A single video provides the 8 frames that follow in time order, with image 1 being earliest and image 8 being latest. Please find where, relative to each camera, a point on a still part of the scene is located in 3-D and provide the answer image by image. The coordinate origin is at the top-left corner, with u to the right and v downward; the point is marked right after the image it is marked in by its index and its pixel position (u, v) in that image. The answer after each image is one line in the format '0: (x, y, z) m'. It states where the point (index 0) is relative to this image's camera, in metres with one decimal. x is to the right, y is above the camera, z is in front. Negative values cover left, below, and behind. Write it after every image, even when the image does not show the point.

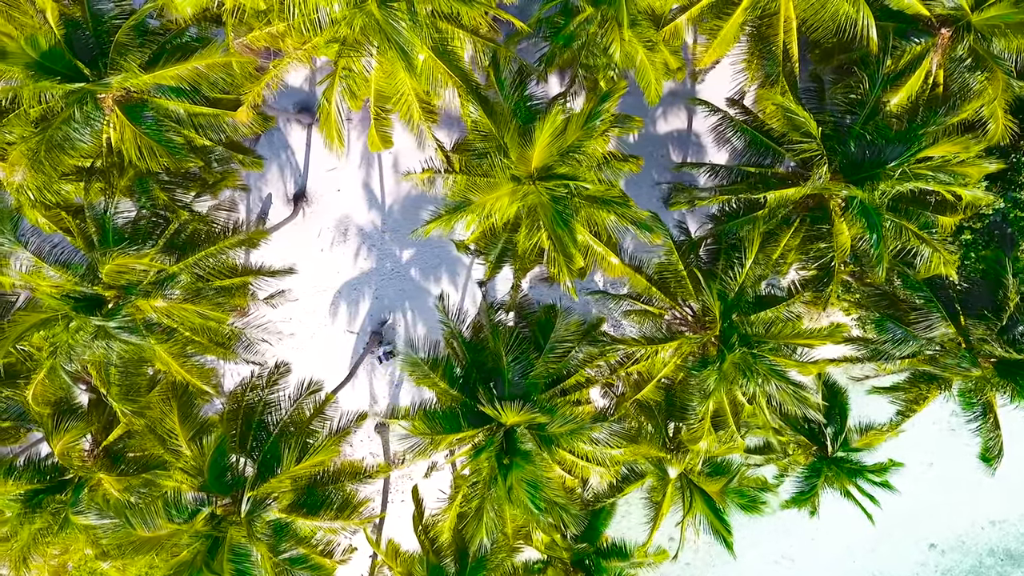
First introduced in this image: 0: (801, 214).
0: (+3.1, +0.8, +8.4) m
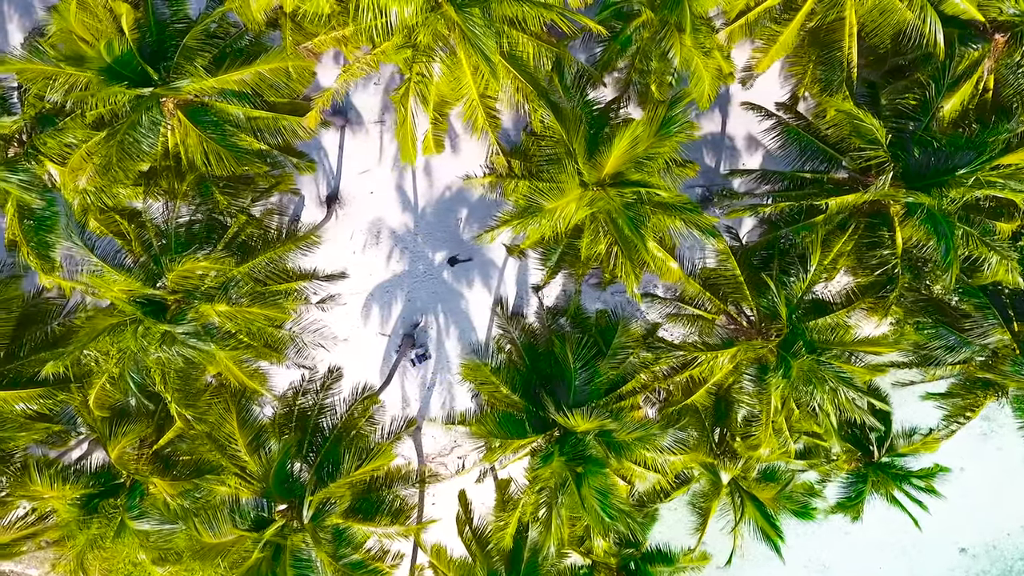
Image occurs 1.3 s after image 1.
0: (+3.7, +0.7, +8.3) m
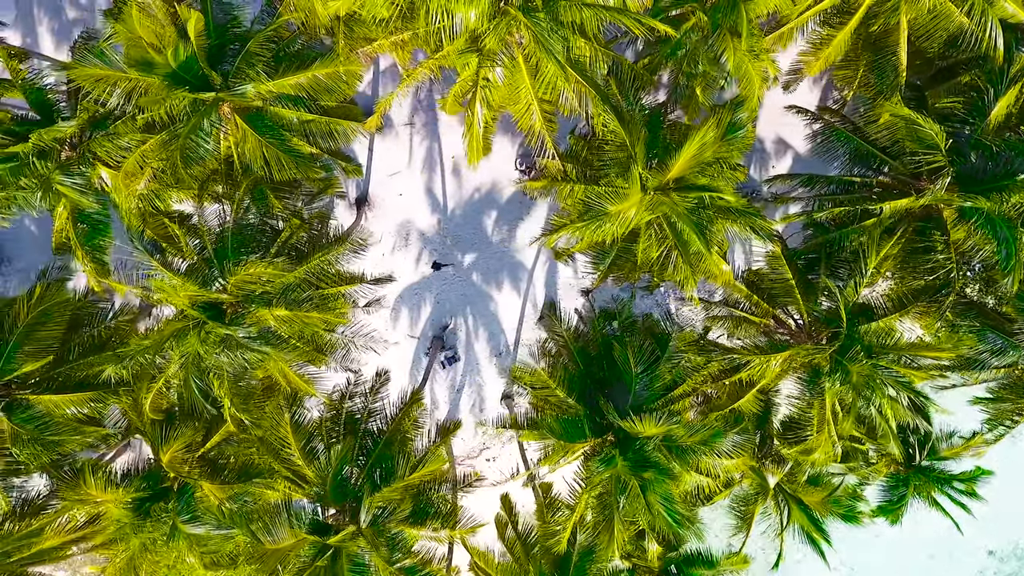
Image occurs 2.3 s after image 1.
0: (+4.3, +0.7, +8.3) m
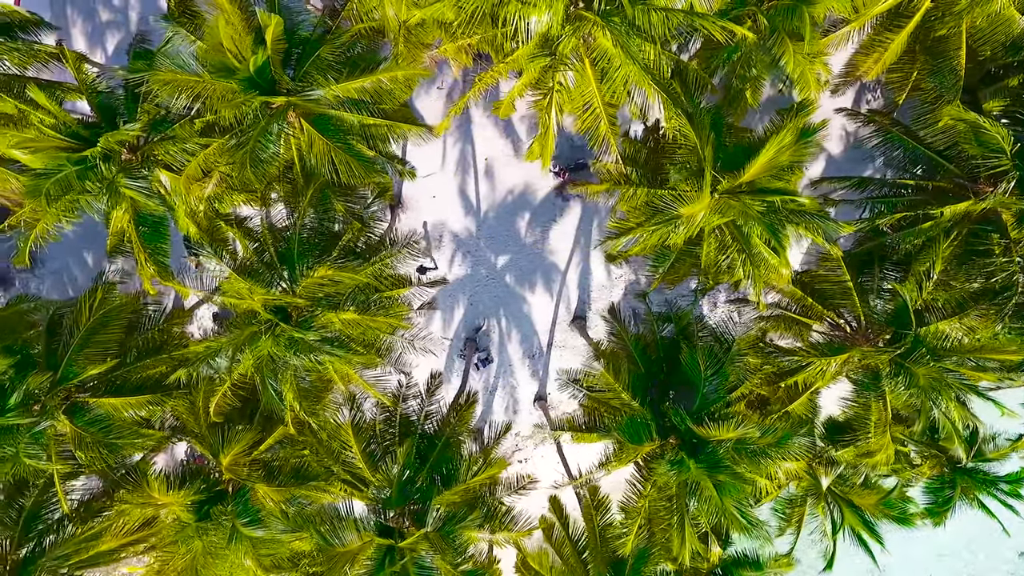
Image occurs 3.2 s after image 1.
0: (+4.9, +0.7, +8.4) m
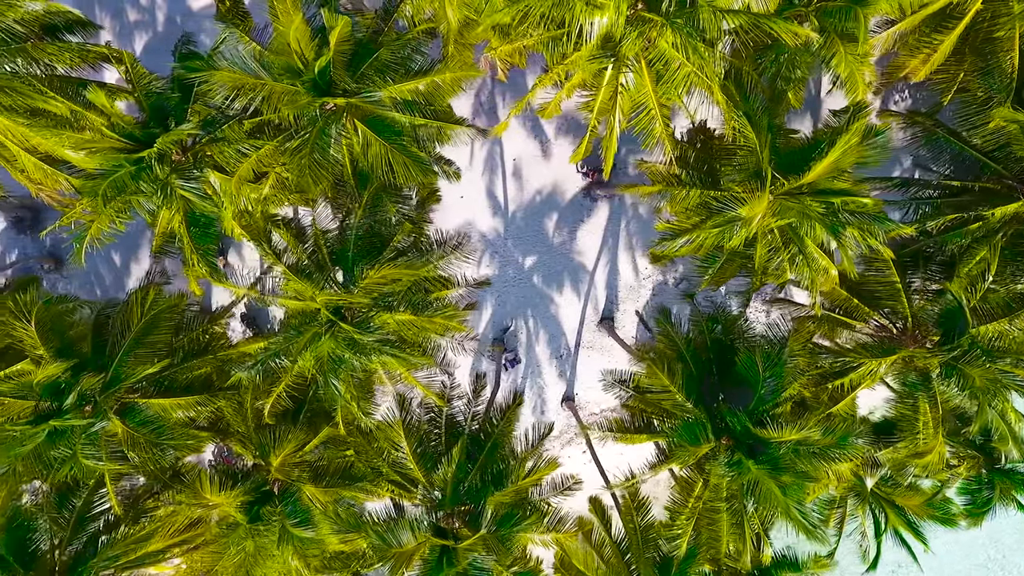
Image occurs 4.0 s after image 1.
0: (+5.4, +0.6, +8.4) m
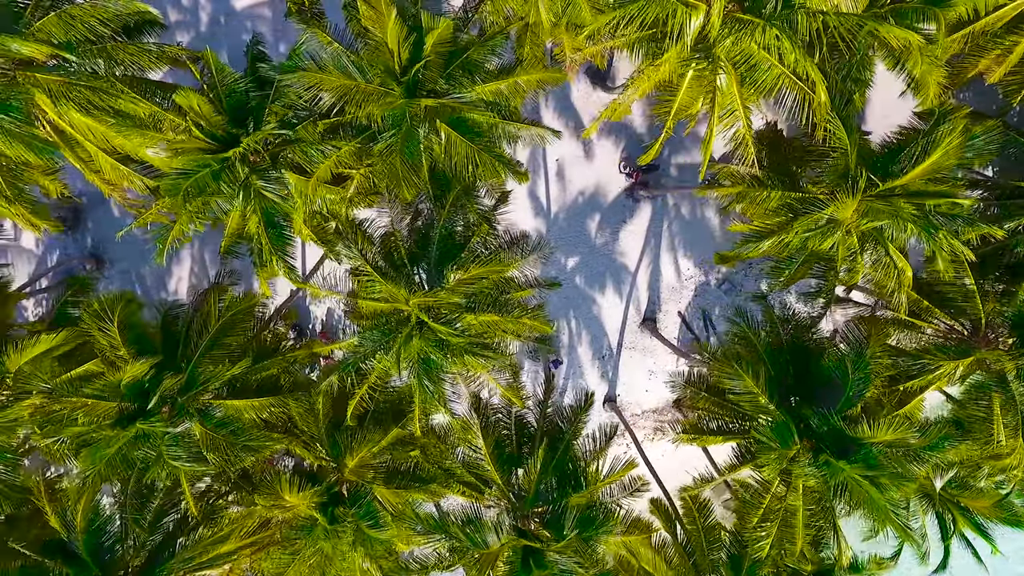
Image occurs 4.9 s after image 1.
0: (+6.2, +0.6, +8.4) m
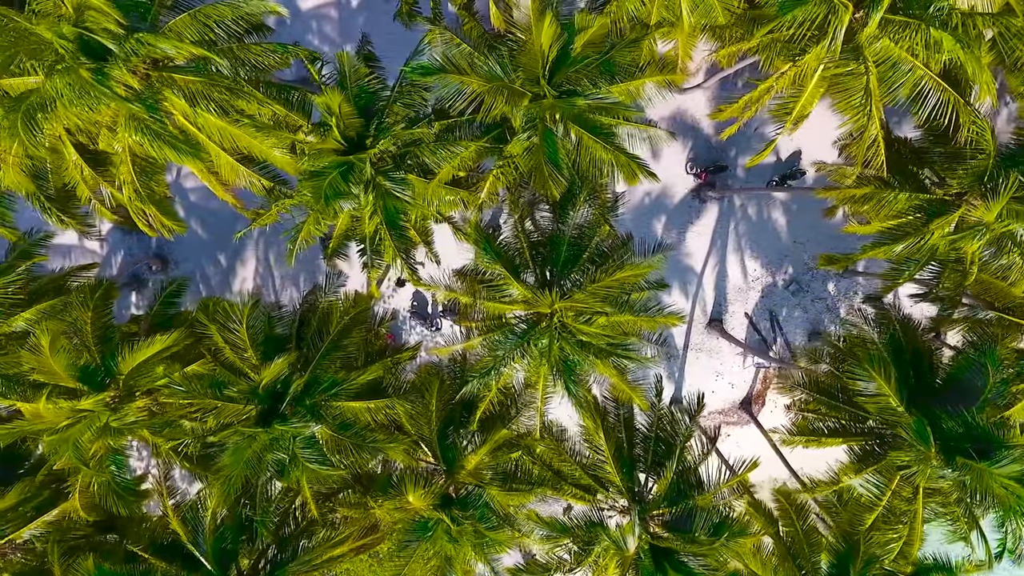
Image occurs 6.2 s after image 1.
0: (+7.5, +0.6, +8.3) m
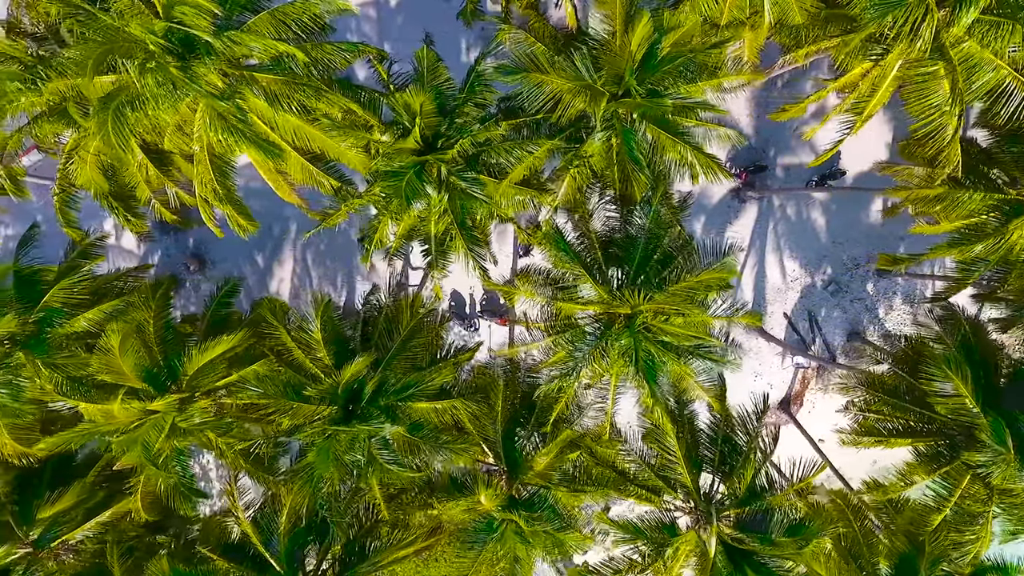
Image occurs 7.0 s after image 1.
0: (+8.2, +0.6, +8.3) m
